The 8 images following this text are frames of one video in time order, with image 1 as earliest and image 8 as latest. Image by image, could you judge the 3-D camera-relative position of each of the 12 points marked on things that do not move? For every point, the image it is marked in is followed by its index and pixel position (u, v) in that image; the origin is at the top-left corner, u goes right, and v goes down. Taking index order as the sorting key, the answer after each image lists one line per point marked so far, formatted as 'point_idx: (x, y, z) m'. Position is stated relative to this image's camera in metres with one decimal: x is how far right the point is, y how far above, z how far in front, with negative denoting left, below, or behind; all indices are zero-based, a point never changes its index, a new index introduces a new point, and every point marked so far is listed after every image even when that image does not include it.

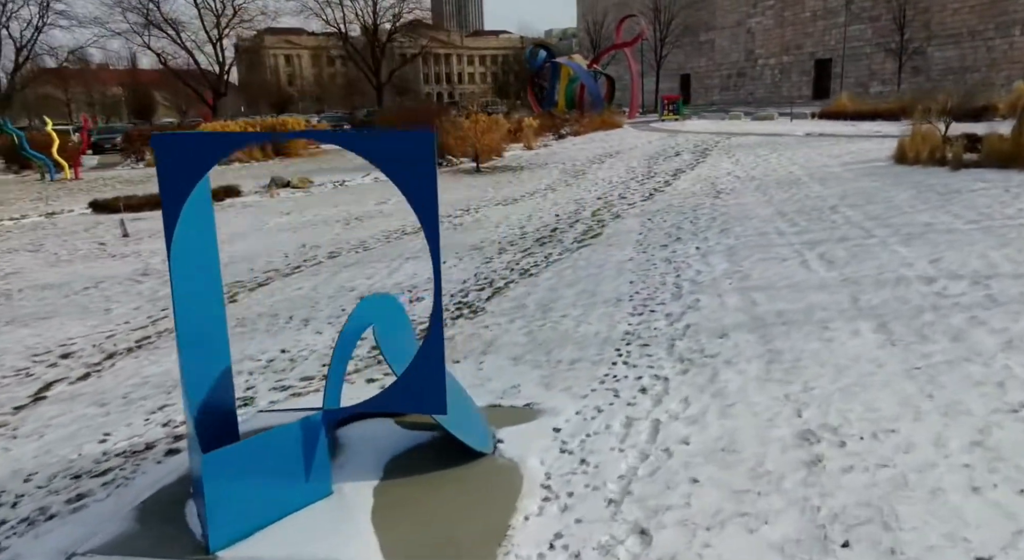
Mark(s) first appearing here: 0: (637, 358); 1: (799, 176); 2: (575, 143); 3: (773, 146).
0: (+0.8, -0.5, +4.4) m
1: (+4.9, +1.8, +11.1) m
2: (+1.9, +4.1, +19.8) m
3: (+6.2, +3.2, +15.4) m
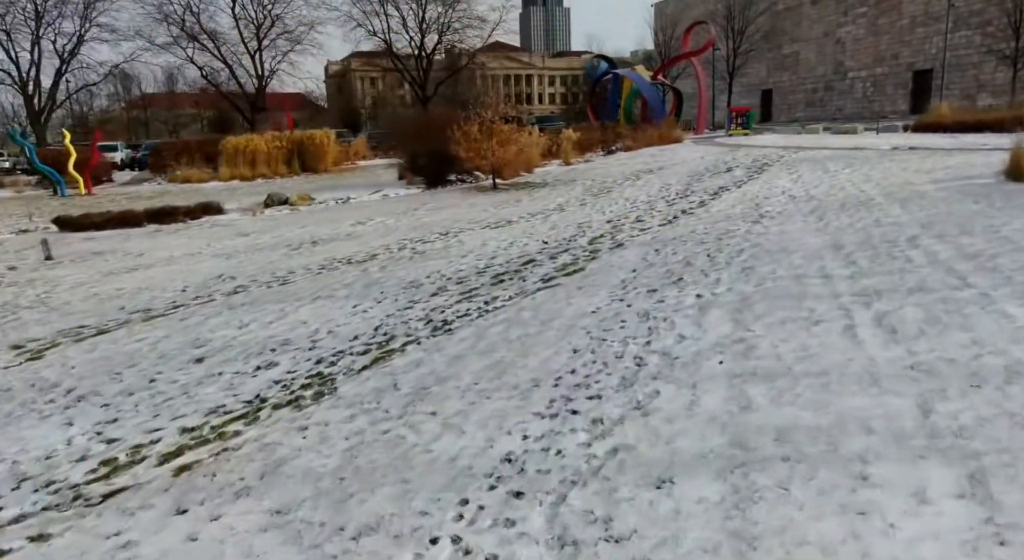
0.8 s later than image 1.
0: (-0.1, -0.9, +2.4) m
1: (+4.8, +1.1, +8.6) m
2: (+2.9, +3.3, +17.6) m
3: (+6.6, +2.3, +12.7) m
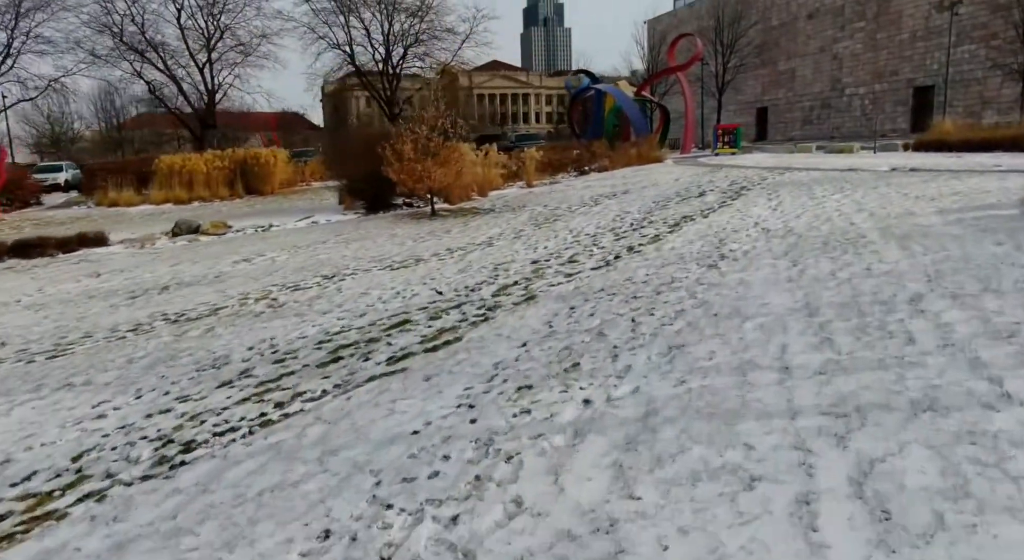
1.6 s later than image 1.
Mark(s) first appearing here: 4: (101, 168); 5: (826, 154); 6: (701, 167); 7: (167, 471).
0: (-1.2, -1.3, +0.6) m
1: (+3.7, +0.5, +6.9) m
2: (+1.9, +2.4, +16.0) m
3: (+5.6, +1.6, +11.0) m
4: (-11.7, +3.2, +18.5) m
5: (+8.7, +3.5, +18.0) m
6: (+5.0, +3.0, +17.3) m
7: (-1.6, -0.9, +2.9) m
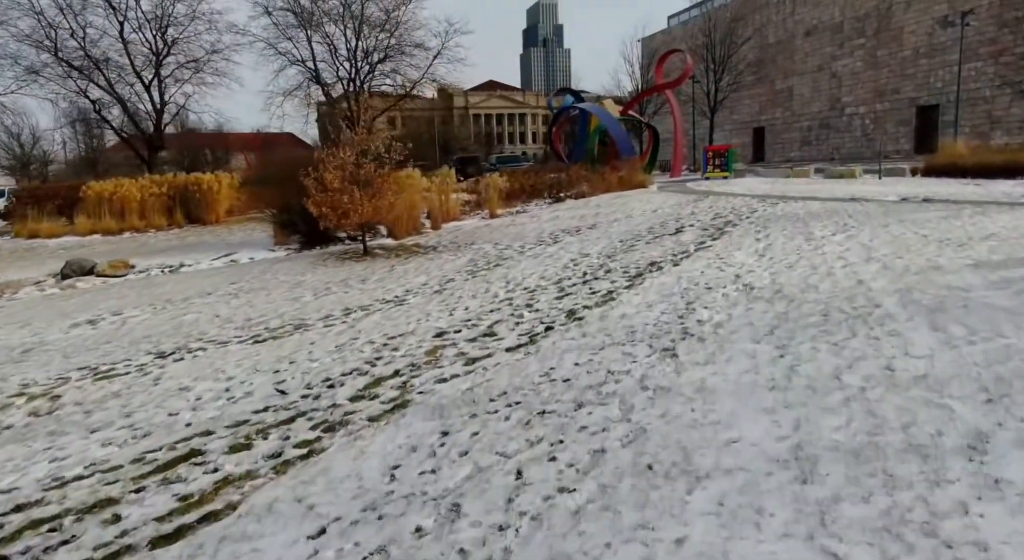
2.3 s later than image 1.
0: (-2.0, -1.8, -1.3) m
1: (+2.9, -0.1, +5.1) m
2: (+1.0, +1.5, +14.2) m
3: (+4.7, +0.9, +9.3) m
4: (-12.5, +2.2, +16.8) m
5: (+7.8, +2.5, +16.3) m
6: (+4.2, +2.1, +15.6) m
7: (-2.4, -1.4, +1.1) m
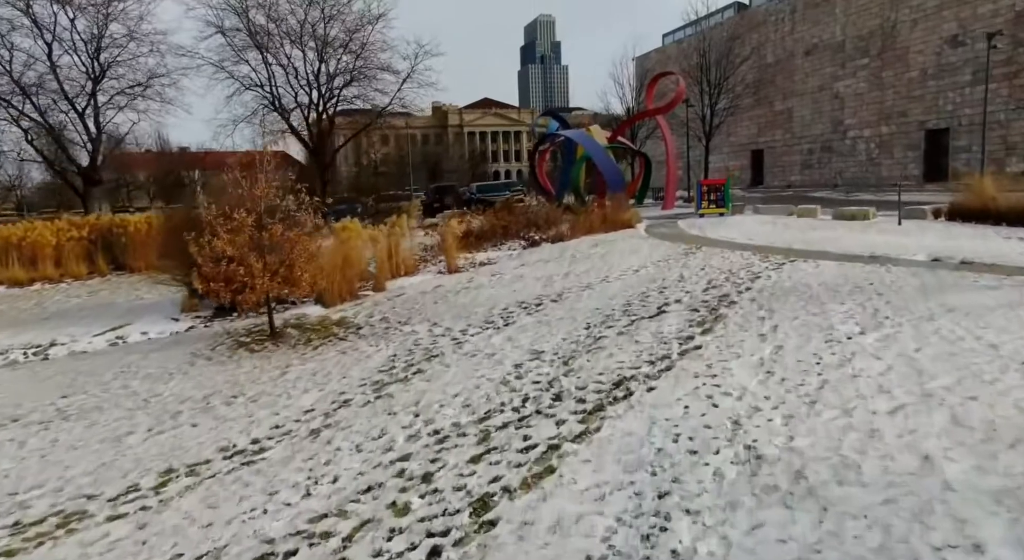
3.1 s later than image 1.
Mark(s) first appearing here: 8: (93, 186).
0: (-2.7, -2.7, -3.4) m
1: (+2.2, -1.1, +3.0) m
2: (+0.3, +0.3, +12.2) m
3: (+4.0, -0.2, +7.2) m
4: (-13.3, +0.9, +14.7) m
5: (+7.1, +1.3, +14.3) m
6: (+3.4, +0.8, +13.6) m
7: (-3.1, -2.3, -1.0) m
8: (-12.1, +2.7, +18.7) m
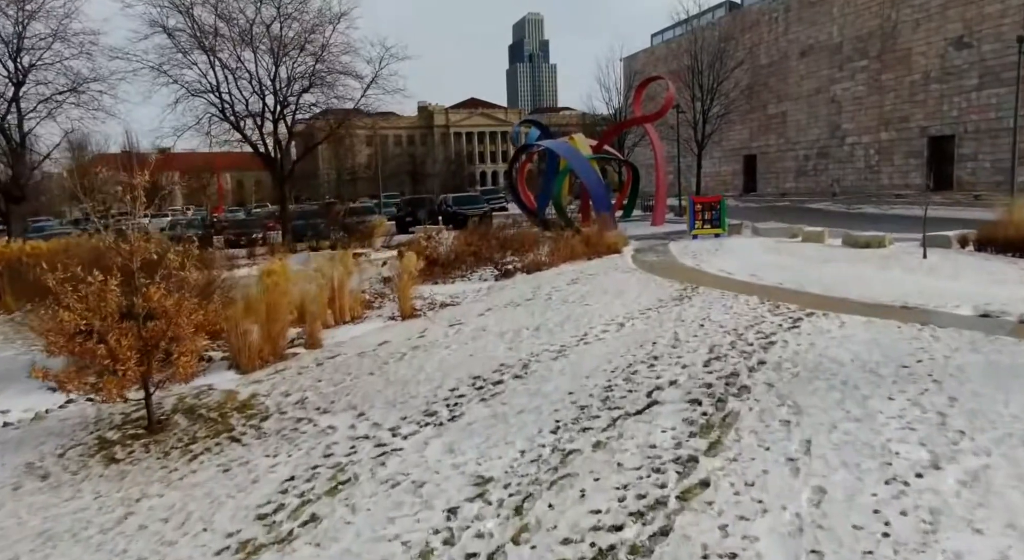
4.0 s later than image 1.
0: (-3.1, -3.4, -5.3) m
1: (+1.8, -1.9, +1.2) m
2: (-0.3, -0.4, +10.3) m
3: (+3.5, -1.0, +5.4) m
4: (-13.9, +0.1, +12.7) m
5: (+6.5, +0.6, +12.6) m
6: (+2.8, +0.1, +11.8) m
7: (-3.5, -3.1, -2.9) m
8: (-12.8, +1.9, +16.6) m
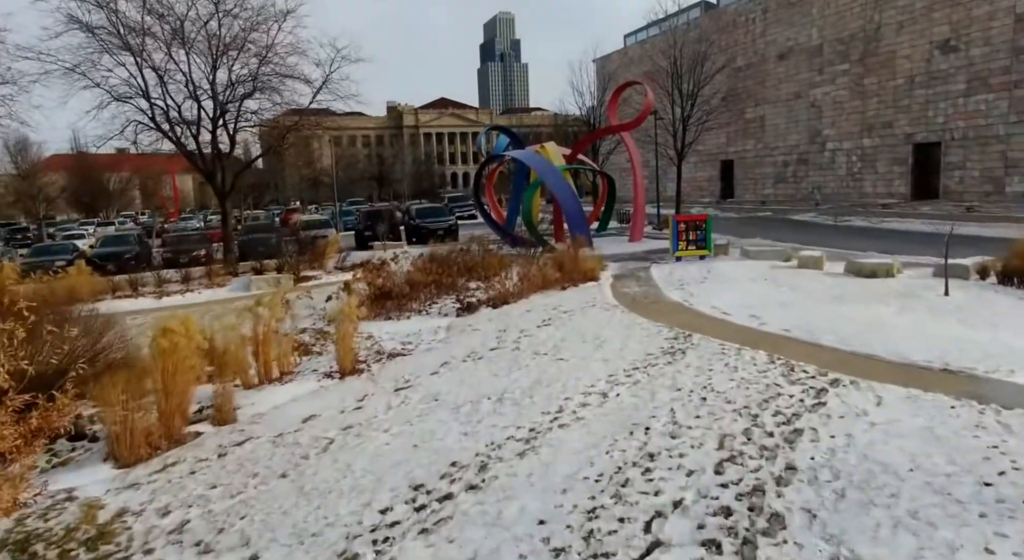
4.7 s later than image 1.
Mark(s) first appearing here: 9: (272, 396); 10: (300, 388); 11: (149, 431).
0: (-2.9, -4.1, -7.1) m
1: (+1.6, -2.6, -0.4) m
2: (-0.8, -1.1, +8.6) m
3: (+3.2, -1.6, +3.9) m
4: (-14.5, -0.7, +10.4) m
5: (+5.8, 0.0, +11.1) m
6: (+2.2, -0.5, +10.2) m
7: (-3.4, -3.8, -4.7) m
8: (-13.6, +1.2, +14.4) m
9: (-3.1, -1.5, +8.4) m
10: (-2.8, -1.4, +8.7) m
11: (-3.9, -1.6, +6.9) m
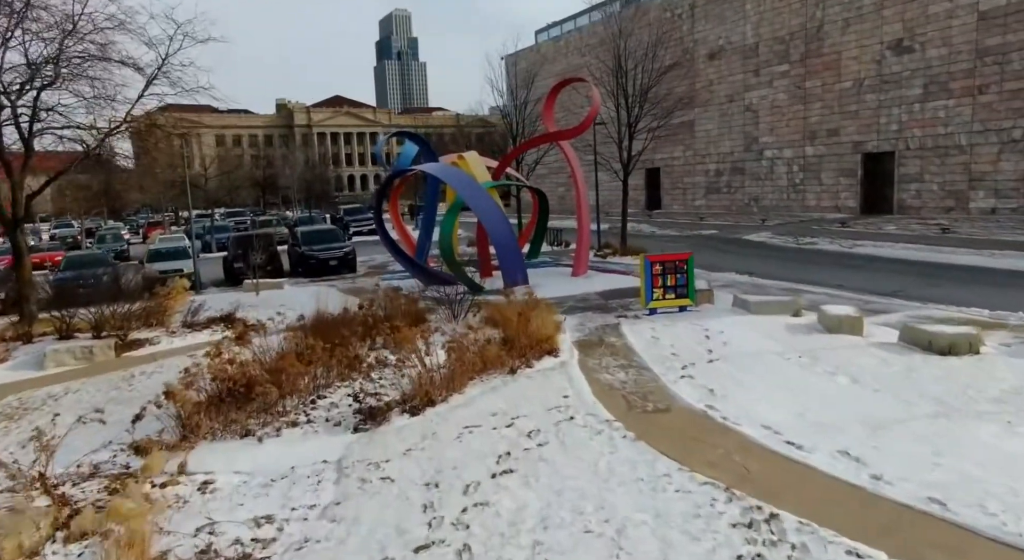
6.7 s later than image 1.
0: (-0.8, -5.3, -11.6) m
1: (+2.6, -3.6, -4.3) m
2: (-1.1, -2.2, +4.3) m
3: (+3.5, -2.7, +0.1) m
4: (-15.0, -2.1, +4.0) m
5: (+5.0, -1.0, +7.7) m
6: (+1.6, -1.6, +6.3) m
7: (-1.7, -5.0, -9.3) m
8: (-14.7, -0.3, +8.1) m
9: (-3.4, -2.7, +3.7) m
10: (-3.1, -2.6, +4.0) m
11: (-3.9, -2.8, +2.1) m
